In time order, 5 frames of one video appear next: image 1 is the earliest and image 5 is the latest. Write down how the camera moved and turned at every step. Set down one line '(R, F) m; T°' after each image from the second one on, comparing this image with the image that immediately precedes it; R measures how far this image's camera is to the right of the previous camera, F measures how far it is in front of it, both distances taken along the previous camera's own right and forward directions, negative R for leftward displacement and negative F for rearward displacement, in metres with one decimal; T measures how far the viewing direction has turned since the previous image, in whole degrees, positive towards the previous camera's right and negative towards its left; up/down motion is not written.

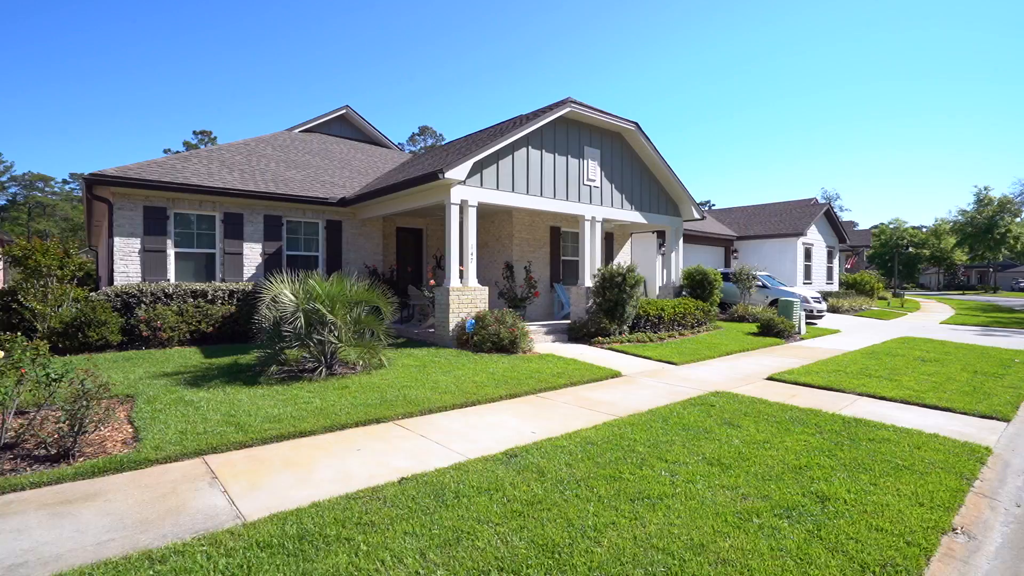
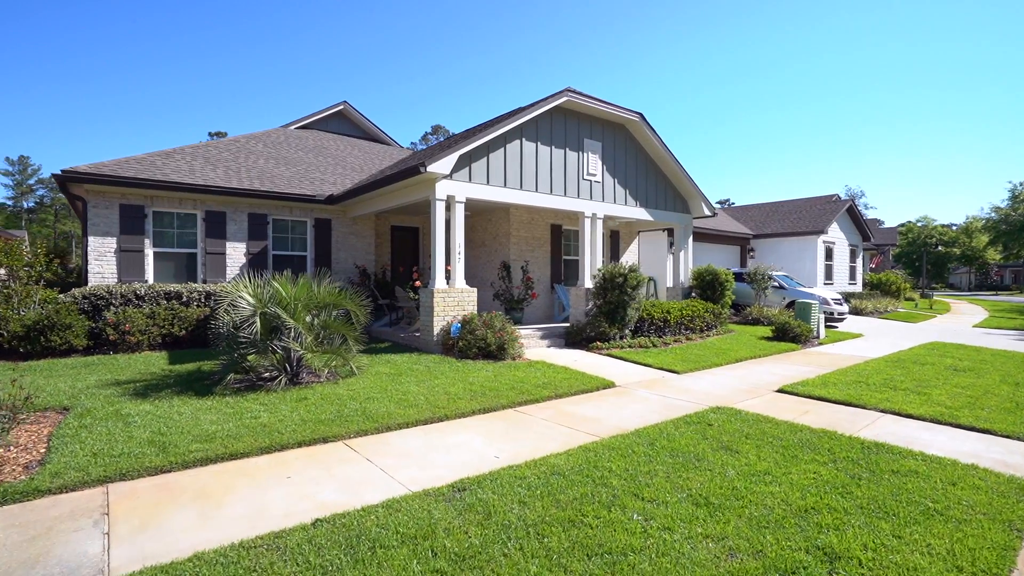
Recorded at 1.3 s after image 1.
(+0.5, +0.7) m; -2°
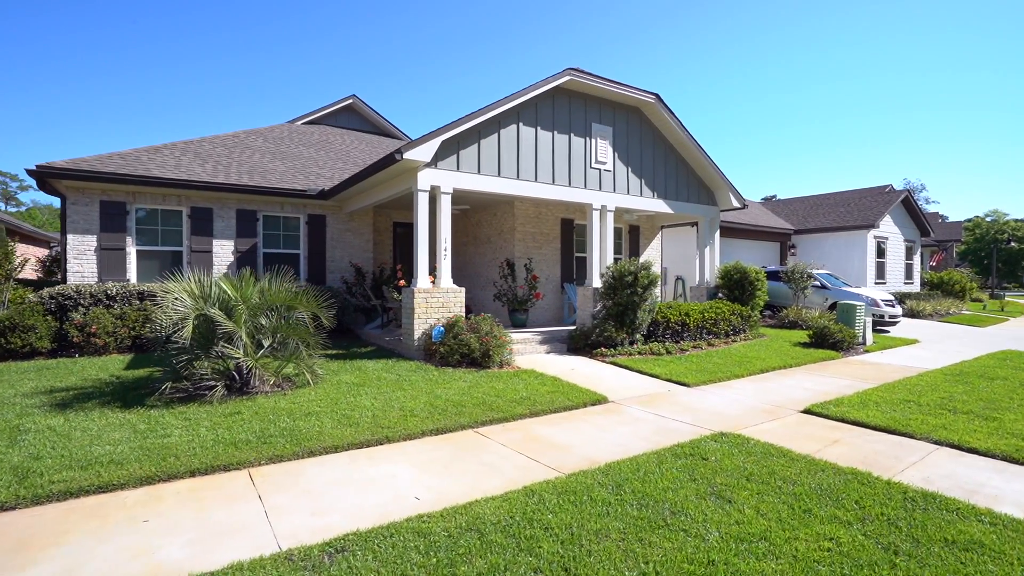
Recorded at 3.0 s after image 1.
(+0.8, +1.0) m; -4°
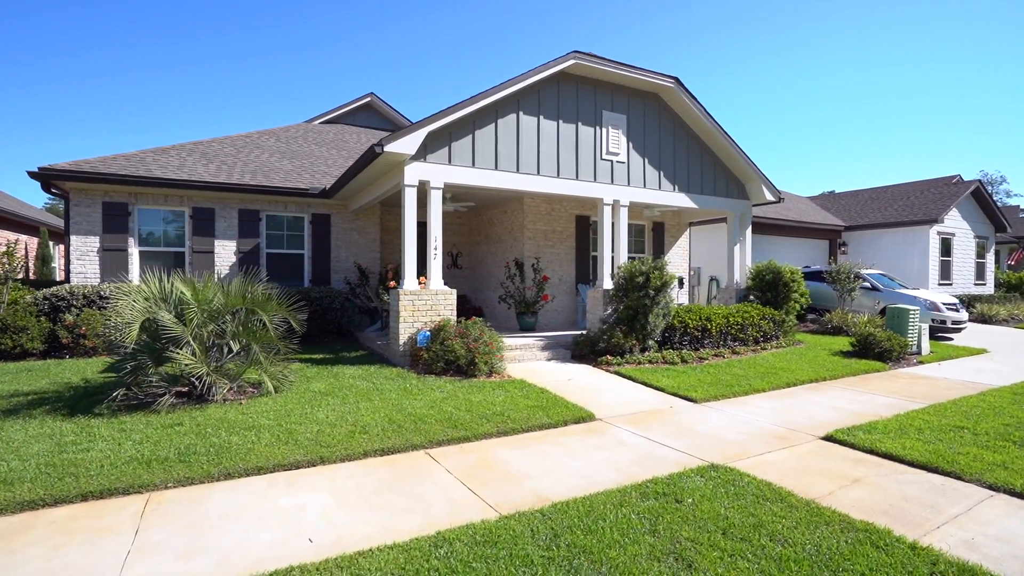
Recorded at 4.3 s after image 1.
(+0.8, +0.7) m; -5°
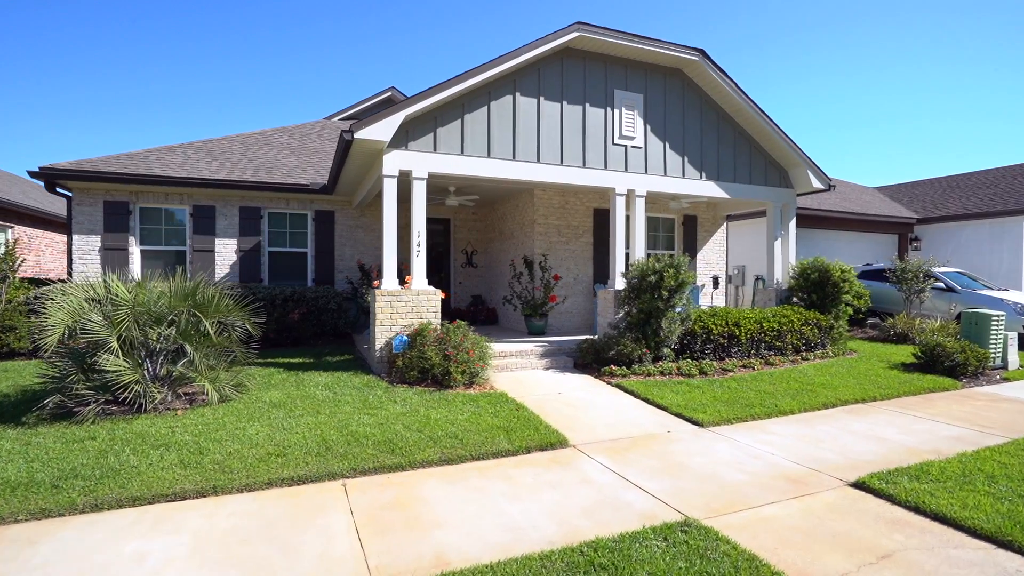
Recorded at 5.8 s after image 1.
(+0.9, +0.9) m; -6°
